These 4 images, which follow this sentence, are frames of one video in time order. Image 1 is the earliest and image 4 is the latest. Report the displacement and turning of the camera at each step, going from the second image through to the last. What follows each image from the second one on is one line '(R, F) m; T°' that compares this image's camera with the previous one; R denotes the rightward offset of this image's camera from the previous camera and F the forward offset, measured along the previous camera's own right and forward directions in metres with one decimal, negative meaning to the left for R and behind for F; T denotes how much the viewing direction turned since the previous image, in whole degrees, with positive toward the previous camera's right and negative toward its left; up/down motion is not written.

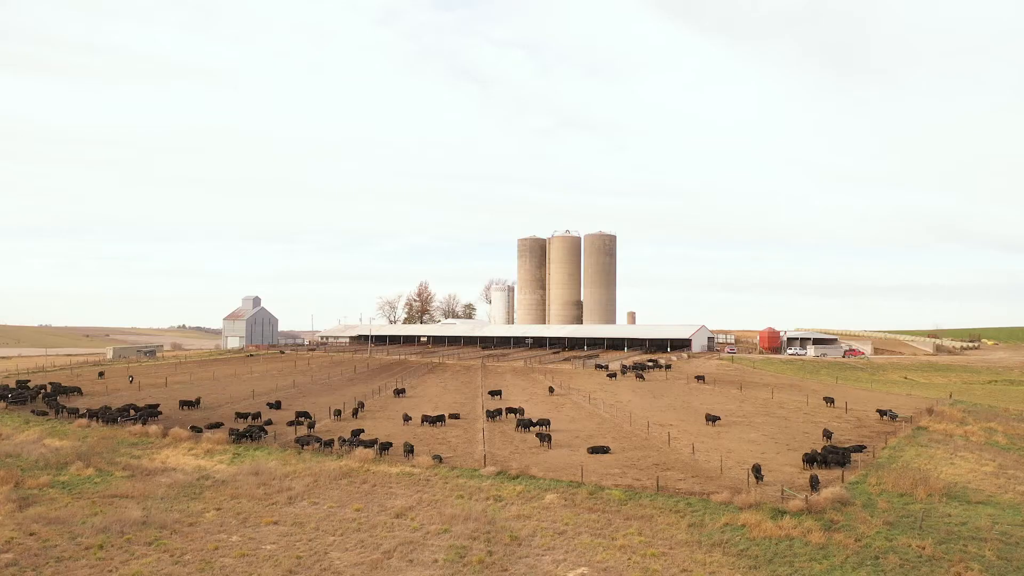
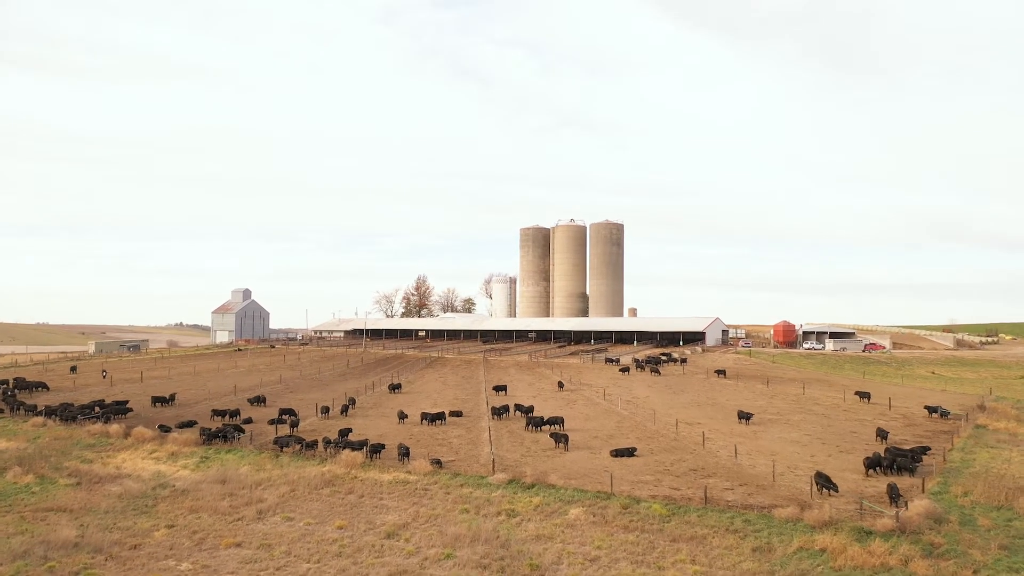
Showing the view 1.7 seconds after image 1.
(-0.7, +4.8) m; 0°
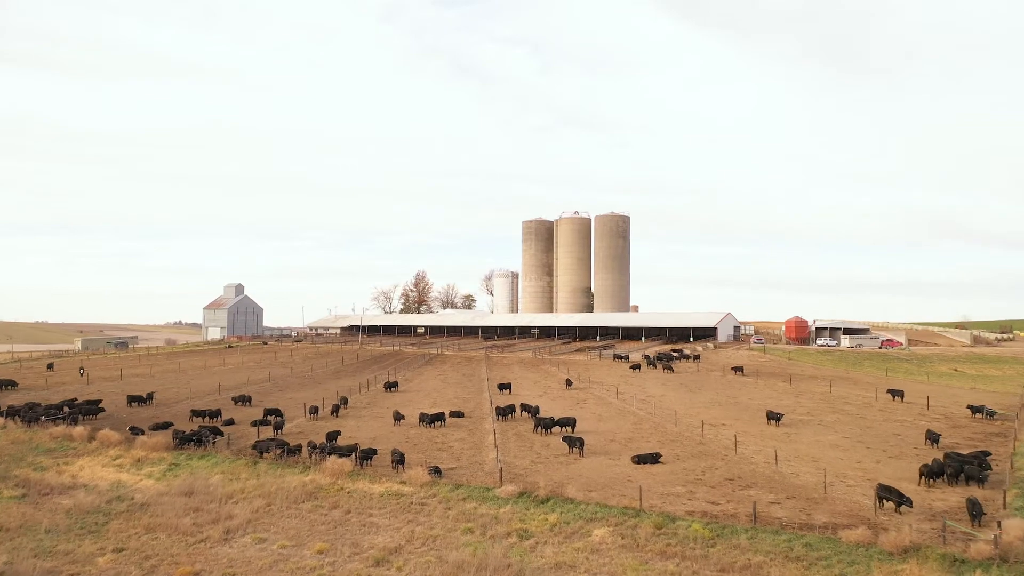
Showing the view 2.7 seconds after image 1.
(-0.4, +3.5) m; 0°
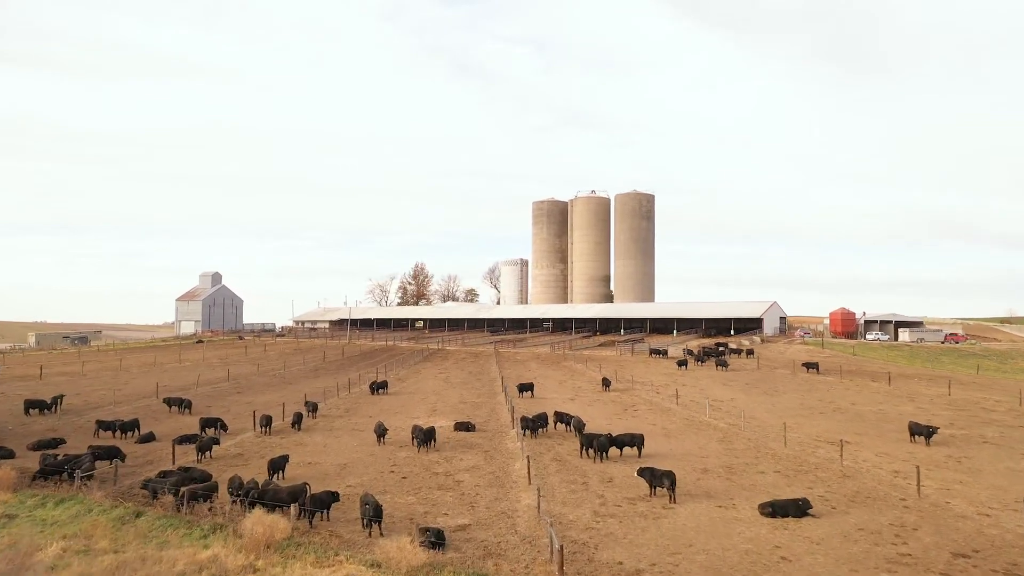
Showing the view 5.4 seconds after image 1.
(-1.4, +10.8) m; 0°
